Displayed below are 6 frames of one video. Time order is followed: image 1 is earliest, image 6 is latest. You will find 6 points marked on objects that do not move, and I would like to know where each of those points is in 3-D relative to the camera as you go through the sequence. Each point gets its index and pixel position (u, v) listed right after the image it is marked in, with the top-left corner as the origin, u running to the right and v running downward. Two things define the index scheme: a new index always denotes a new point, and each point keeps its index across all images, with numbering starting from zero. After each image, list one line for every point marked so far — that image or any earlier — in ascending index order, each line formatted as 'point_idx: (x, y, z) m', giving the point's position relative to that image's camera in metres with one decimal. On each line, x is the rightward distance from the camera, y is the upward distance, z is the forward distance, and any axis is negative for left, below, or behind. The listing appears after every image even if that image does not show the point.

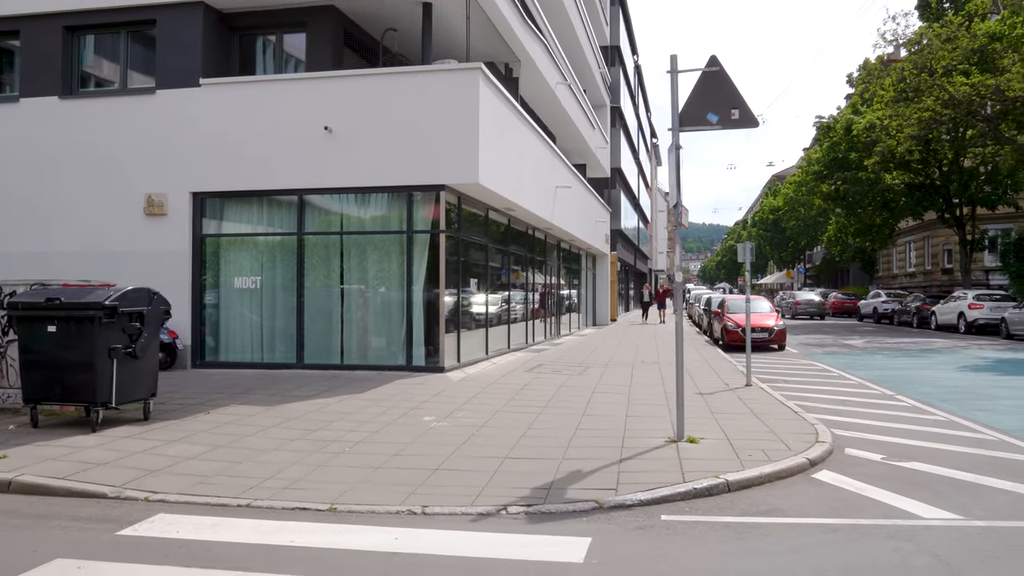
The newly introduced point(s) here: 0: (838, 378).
0: (+5.0, -1.4, +14.4) m
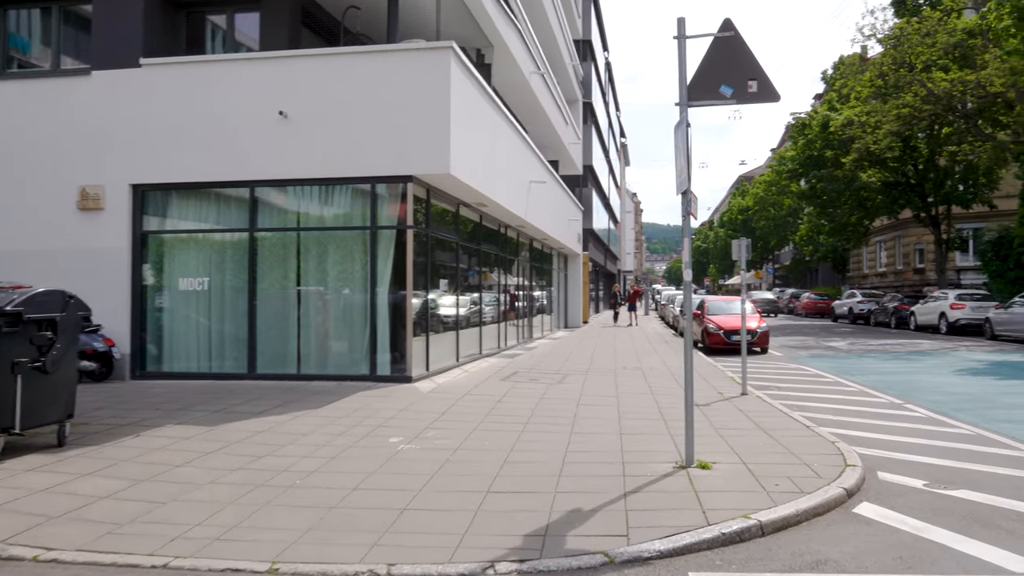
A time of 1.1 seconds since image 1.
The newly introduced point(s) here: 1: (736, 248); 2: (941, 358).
0: (+4.6, -1.4, +13.4) m
1: (+2.9, +0.5, +12.3) m
2: (+8.3, -1.3, +18.1) m
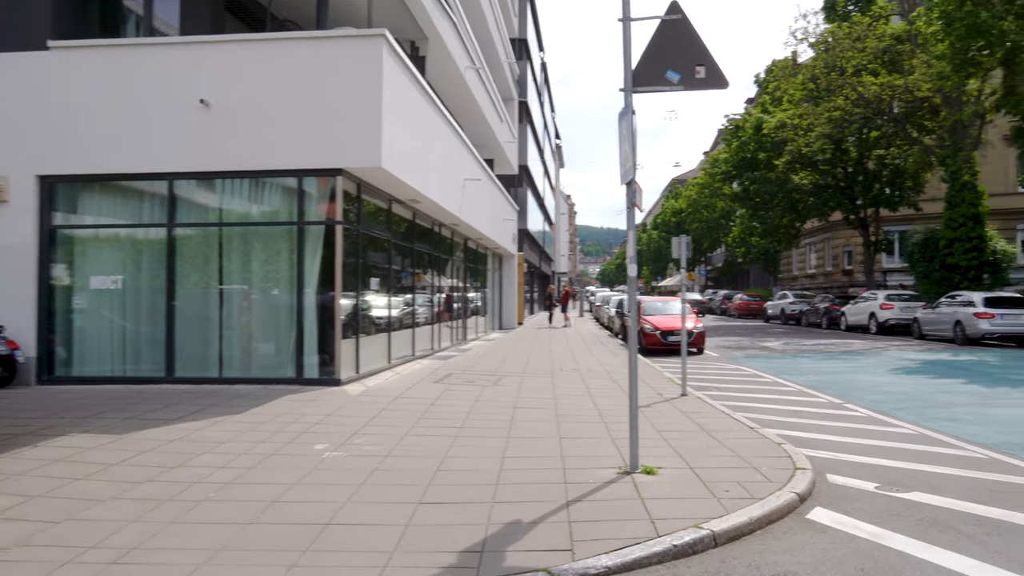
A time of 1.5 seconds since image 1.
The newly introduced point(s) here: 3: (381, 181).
0: (+3.7, -1.4, +13.3) m
1: (+2.1, +0.5, +12.0) m
2: (+7.0, -1.3, +18.2) m
3: (-1.7, +1.4, +12.4) m
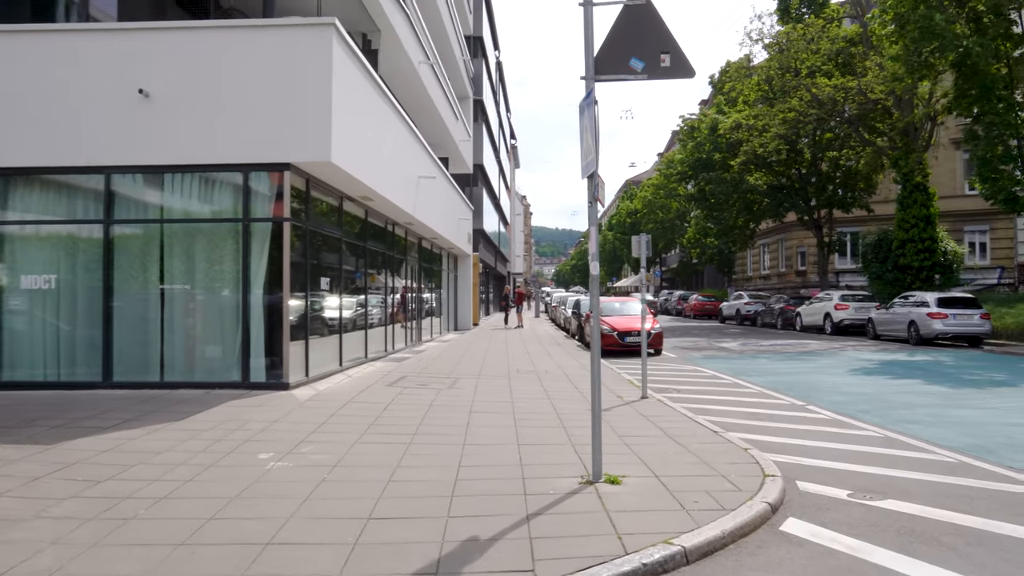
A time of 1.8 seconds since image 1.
0: (+3.1, -1.4, +13.1) m
1: (+1.5, +0.5, +11.7) m
2: (+6.2, -1.3, +18.2) m
3: (-2.3, +1.4, +12.0) m
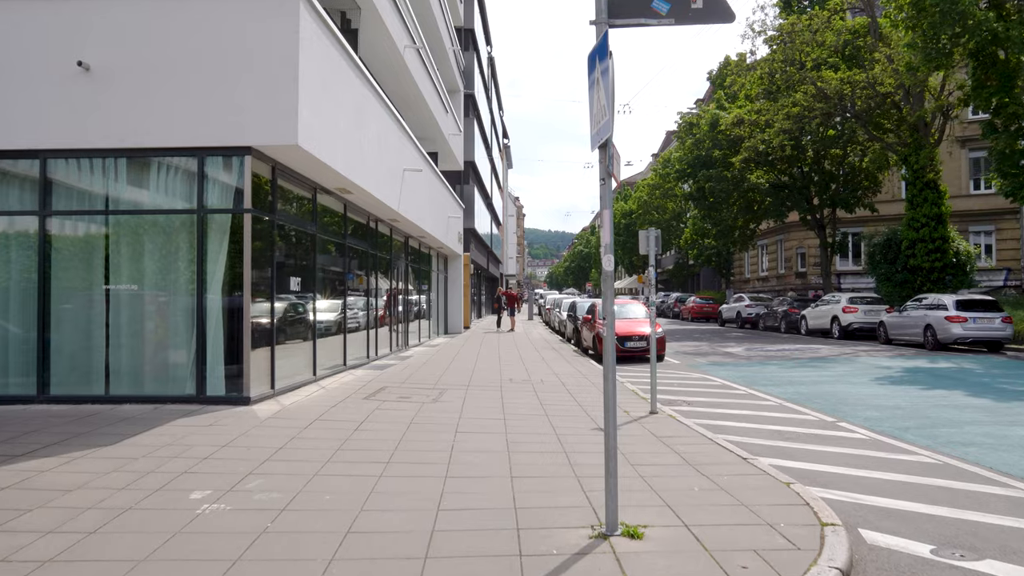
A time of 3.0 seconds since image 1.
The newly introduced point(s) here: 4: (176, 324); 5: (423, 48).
0: (+3.0, -1.4, +11.8) m
1: (+1.5, +0.5, +10.5) m
2: (+6.0, -1.4, +16.9) m
3: (-2.4, +1.4, +10.7) m
4: (-3.5, -0.4, +9.7) m
5: (-1.7, +4.7, +18.4) m
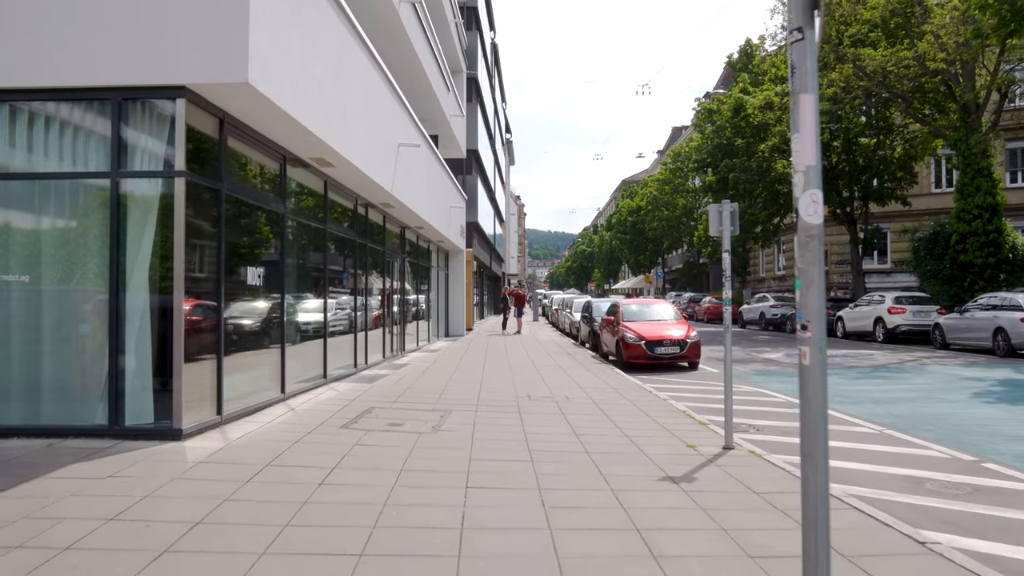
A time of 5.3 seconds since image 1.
0: (+3.2, -1.3, +9.3) m
1: (+1.7, +0.6, +8.0) m
2: (+6.3, -1.3, +14.4) m
3: (-2.2, +1.5, +8.1) m
4: (-3.3, -0.3, +7.2) m
5: (-1.5, +4.7, +15.9) m
